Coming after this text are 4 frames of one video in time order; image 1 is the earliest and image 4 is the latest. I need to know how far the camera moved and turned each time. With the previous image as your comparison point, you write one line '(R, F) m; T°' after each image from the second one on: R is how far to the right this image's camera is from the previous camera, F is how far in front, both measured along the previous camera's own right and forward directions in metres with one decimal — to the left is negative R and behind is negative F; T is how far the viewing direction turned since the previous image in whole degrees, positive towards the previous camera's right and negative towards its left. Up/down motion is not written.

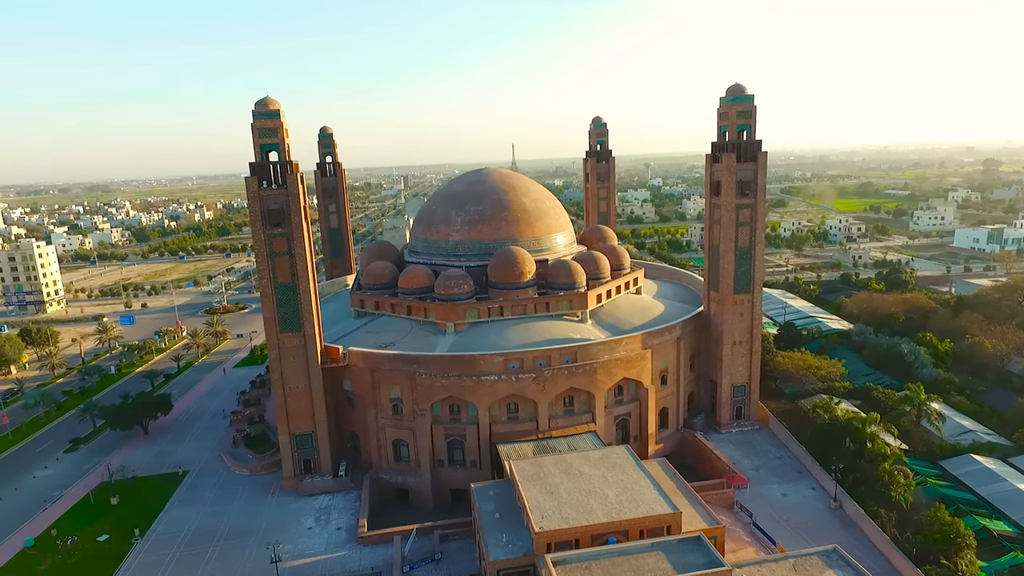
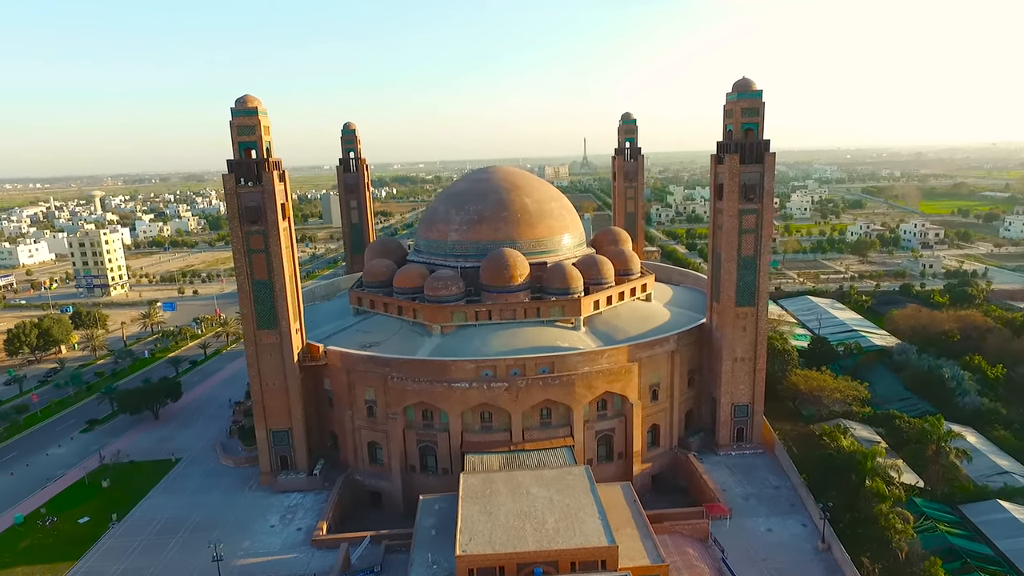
(+3.3, +1.1) m; -7°
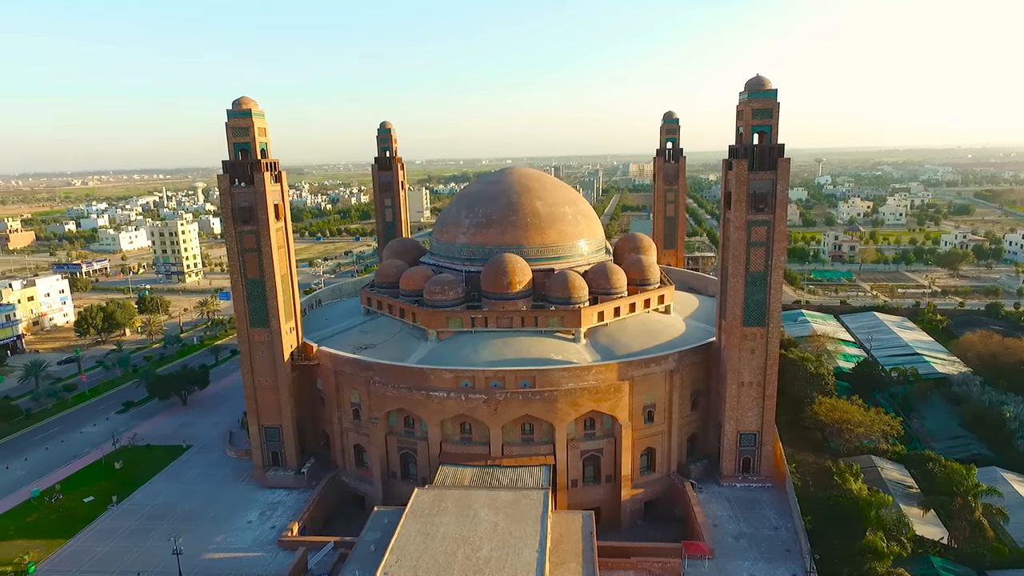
(+3.4, +1.1) m; -8°
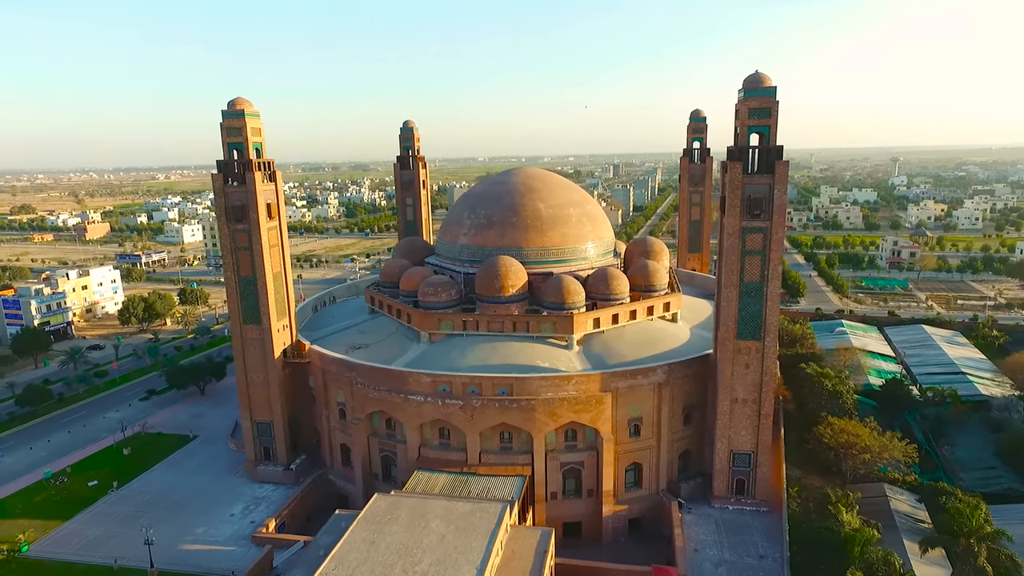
(+2.6, +0.7) m; -6°
